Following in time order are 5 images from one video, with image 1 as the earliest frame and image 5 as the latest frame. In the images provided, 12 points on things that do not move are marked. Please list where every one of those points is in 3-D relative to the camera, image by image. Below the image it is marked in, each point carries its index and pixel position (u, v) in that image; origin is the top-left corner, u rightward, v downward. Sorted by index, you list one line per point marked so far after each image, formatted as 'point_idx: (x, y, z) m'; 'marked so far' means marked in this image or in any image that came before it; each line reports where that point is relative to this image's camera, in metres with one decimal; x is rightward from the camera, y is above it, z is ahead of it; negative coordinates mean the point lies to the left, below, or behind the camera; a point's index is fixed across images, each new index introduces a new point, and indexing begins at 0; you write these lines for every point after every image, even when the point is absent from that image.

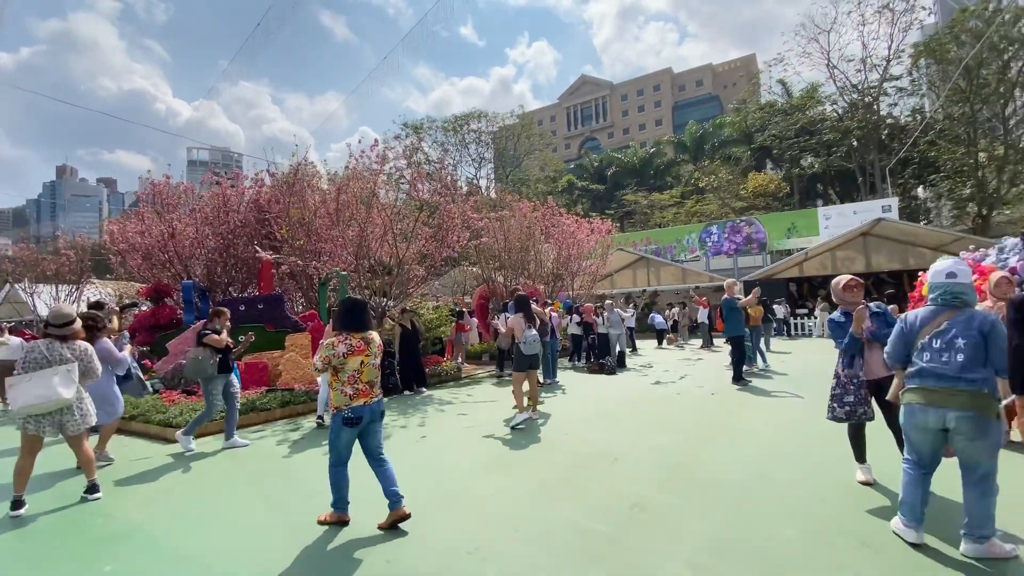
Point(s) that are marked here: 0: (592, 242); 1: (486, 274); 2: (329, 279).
0: (+3.1, +1.8, +18.5) m
1: (-0.9, +0.4, +15.7) m
2: (-4.4, +0.2, +11.4) m
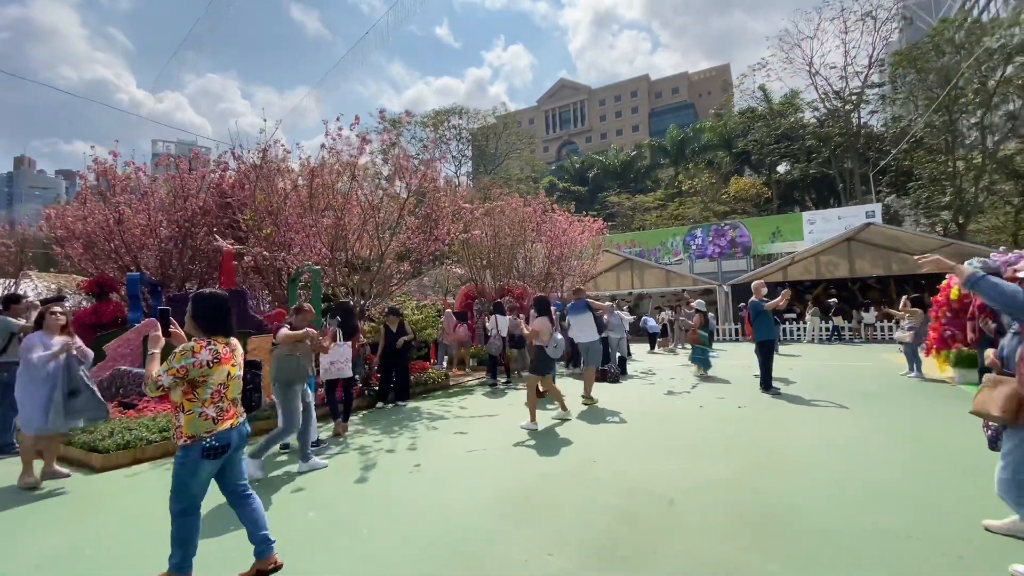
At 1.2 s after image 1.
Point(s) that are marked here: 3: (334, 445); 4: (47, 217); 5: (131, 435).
0: (+2.7, +1.8, +17.6) m
1: (-1.2, +0.4, +14.5) m
2: (-4.5, +0.3, +10.0) m
3: (-2.3, -2.0, +6.2) m
4: (-12.2, +1.8, +12.4) m
5: (-4.6, -1.8, +5.7) m
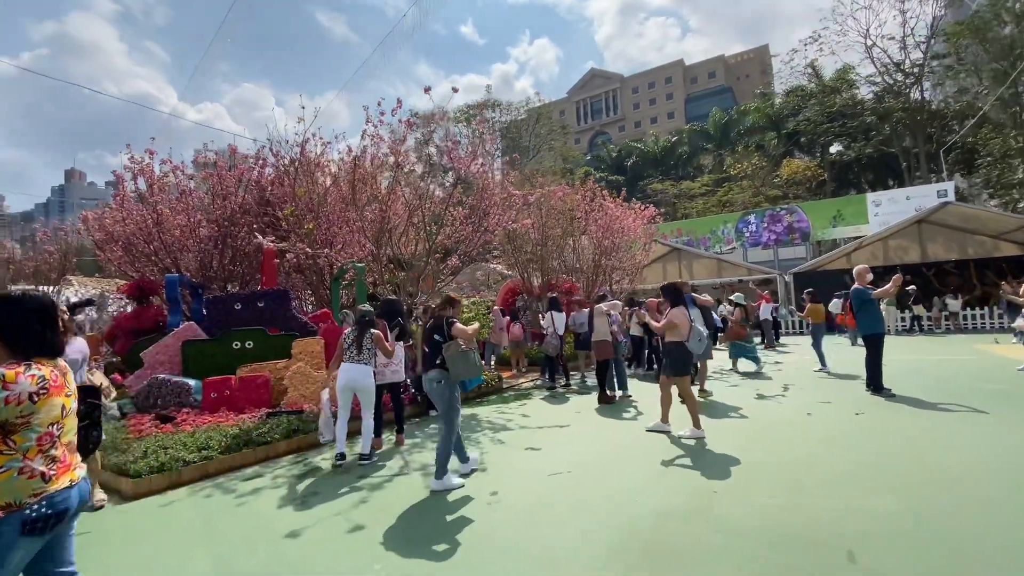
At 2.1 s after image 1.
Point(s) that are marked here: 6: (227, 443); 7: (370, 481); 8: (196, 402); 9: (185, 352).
0: (+4.3, +2.0, +16.4) m
1: (+0.2, +0.6, +13.6) m
2: (-3.3, +0.3, +9.4) m
3: (-1.4, -2.0, +5.4) m
4: (-10.9, +1.7, +12.3) m
5: (-3.7, -1.8, +5.1) m
6: (-3.3, -1.8, +5.5) m
7: (-1.4, -1.9, +4.8) m
8: (-4.5, -1.6, +6.7) m
9: (-5.1, -1.0, +7.4) m
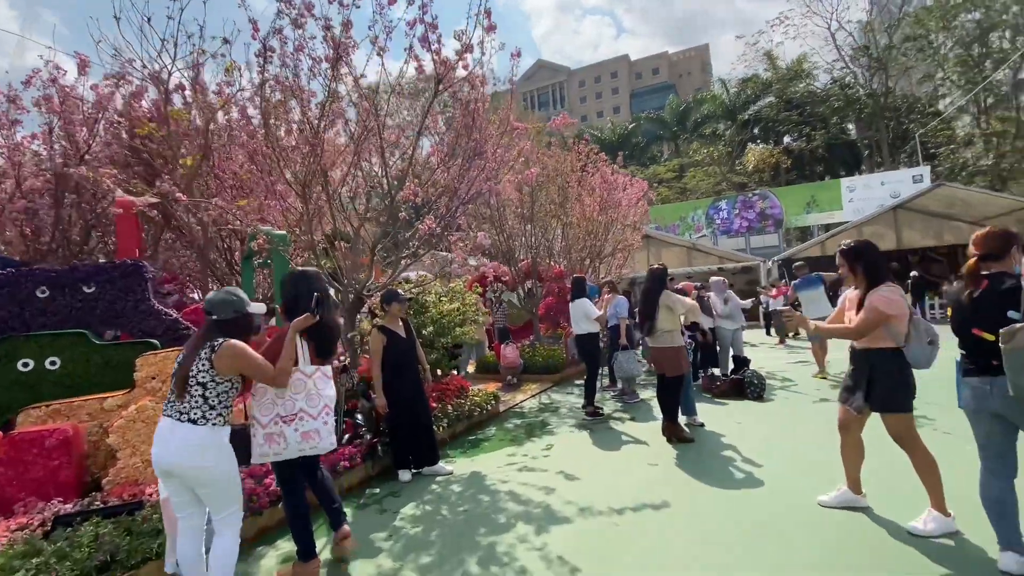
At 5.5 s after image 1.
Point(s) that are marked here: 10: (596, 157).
0: (+3.4, +2.4, +13.8) m
1: (-0.2, +0.9, +10.6) m
2: (-3.3, +0.6, +6.0) m
3: (-0.9, -1.8, +2.3) m
4: (-11.1, +2.0, +7.9) m
5: (-3.1, -1.6, +1.7) m
6: (-2.8, -1.5, +2.1) m
7: (-0.8, -1.7, +1.7) m
8: (-4.1, -1.4, +3.2) m
9: (-4.8, -0.7, +3.8) m
10: (+2.3, +3.7, +13.6) m
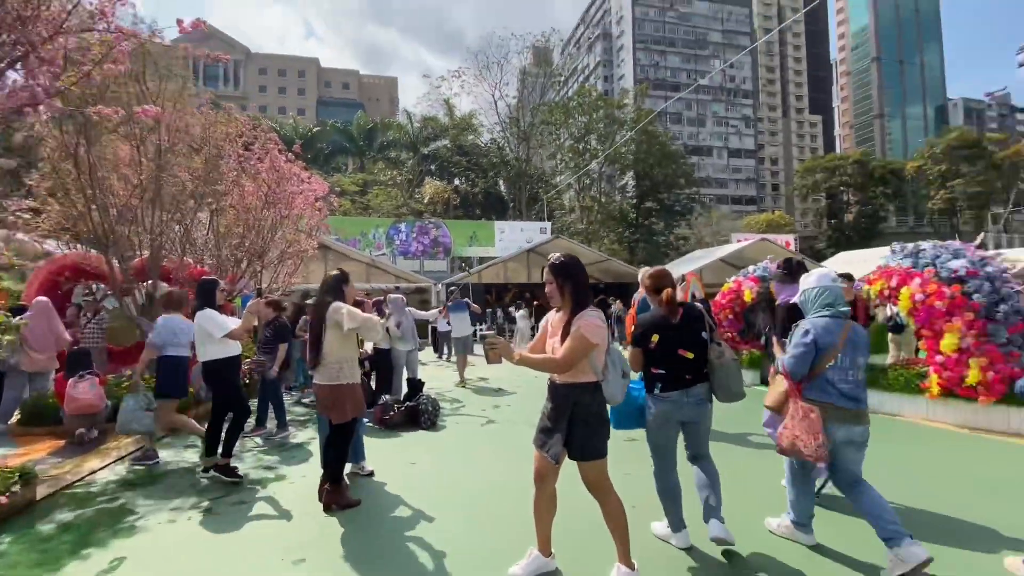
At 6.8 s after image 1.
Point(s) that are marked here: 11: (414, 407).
0: (-5.2, +2.1, +11.9) m
1: (-6.2, +0.9, +7.1) m
2: (-5.8, +0.9, +1.6) m
3: (-1.8, -1.6, 0.0) m
4: (-13.1, +2.8, -1.6) m
5: (-3.1, -1.3, -1.9) m
6: (-3.1, -1.3, -1.3) m
7: (-1.4, -1.6, -0.5) m
8: (-4.8, -1.0, -1.2) m
9: (-5.8, -0.3, -1.2) m
10: (-5.9, +3.4, +11.2) m
11: (-1.3, -1.6, +6.4) m
